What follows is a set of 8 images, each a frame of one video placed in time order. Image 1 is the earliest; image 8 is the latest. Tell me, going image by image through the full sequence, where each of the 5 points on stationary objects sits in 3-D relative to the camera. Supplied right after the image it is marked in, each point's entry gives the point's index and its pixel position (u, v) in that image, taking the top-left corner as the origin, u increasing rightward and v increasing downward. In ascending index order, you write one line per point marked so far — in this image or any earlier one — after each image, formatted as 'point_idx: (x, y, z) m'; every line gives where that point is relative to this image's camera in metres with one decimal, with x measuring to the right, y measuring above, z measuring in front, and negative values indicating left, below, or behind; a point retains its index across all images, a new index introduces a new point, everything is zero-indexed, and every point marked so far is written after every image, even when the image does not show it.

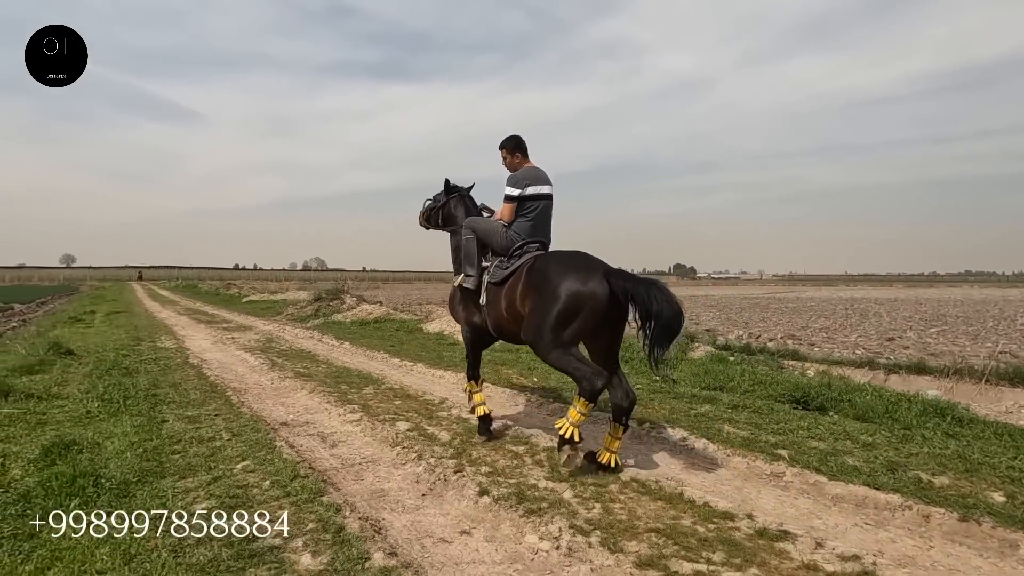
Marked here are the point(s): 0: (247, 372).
0: (-5.6, -1.8, +11.2) m
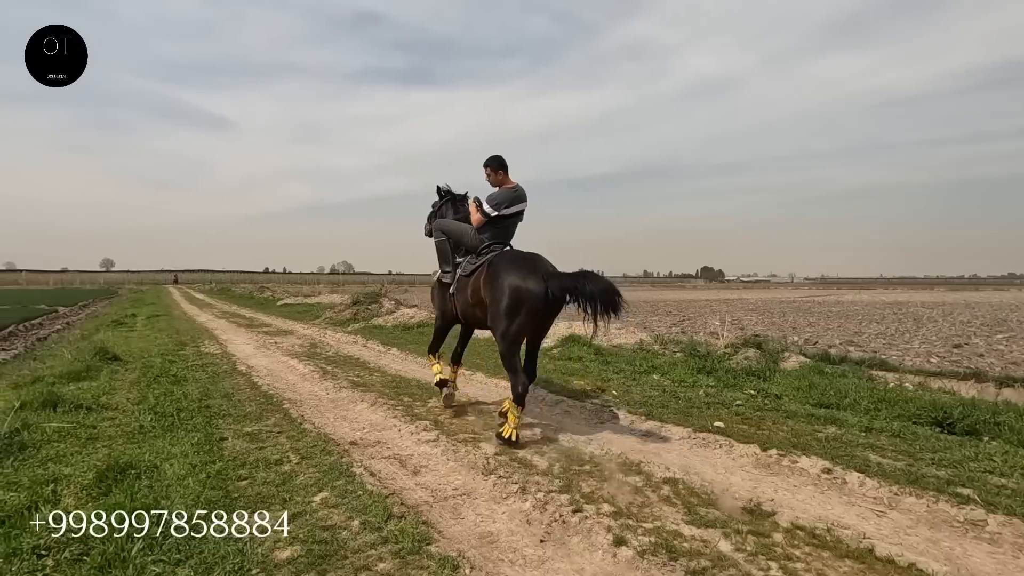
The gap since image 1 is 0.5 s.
0: (-4.2, -1.8, +10.6) m
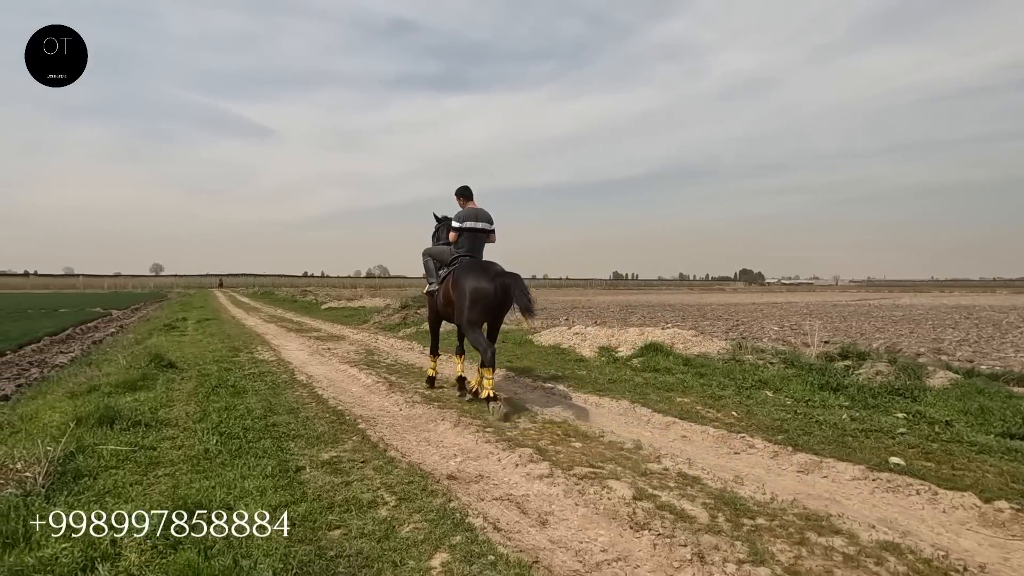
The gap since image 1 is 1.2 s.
0: (-2.7, -1.9, +9.7) m
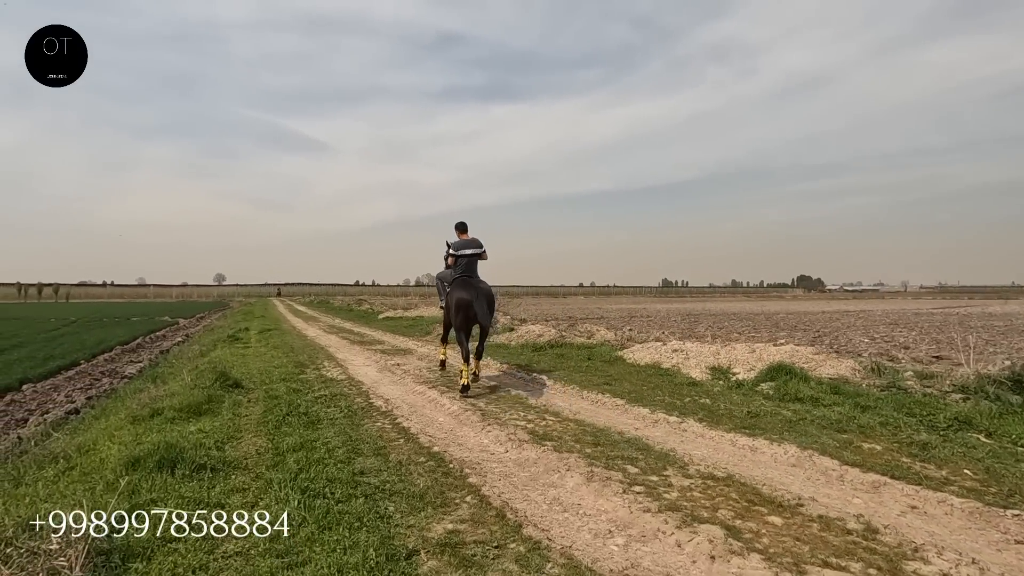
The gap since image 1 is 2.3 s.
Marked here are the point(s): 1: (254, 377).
0: (-0.9, -2.1, +8.2) m
1: (-6.1, -2.2, +12.7) m
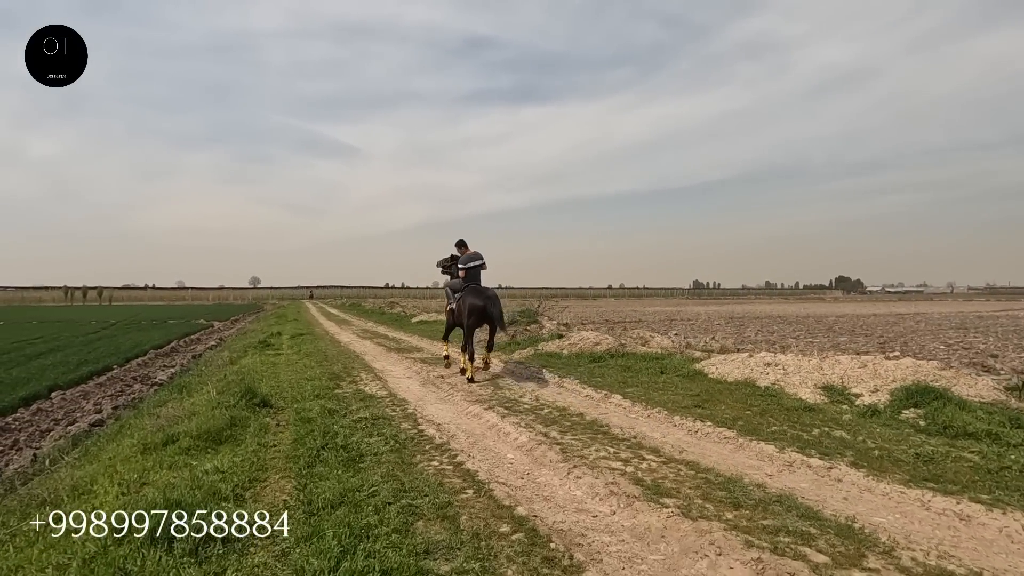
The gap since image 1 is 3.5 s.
0: (+0.2, -2.2, +6.5) m
1: (-4.8, -2.3, +11.3) m
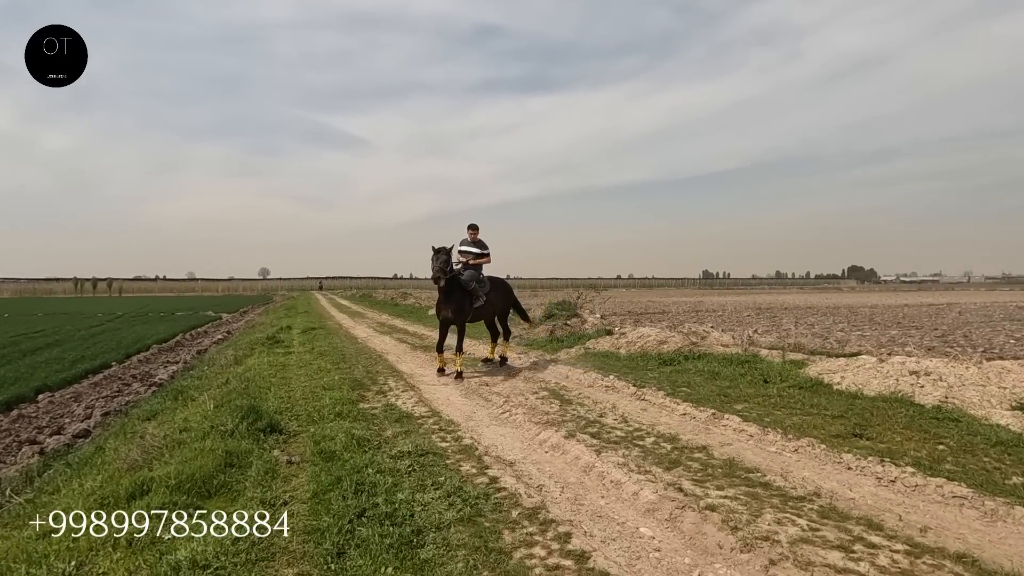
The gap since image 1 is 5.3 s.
0: (+1.4, -2.0, +4.0) m
1: (-3.5, -2.1, +8.9) m
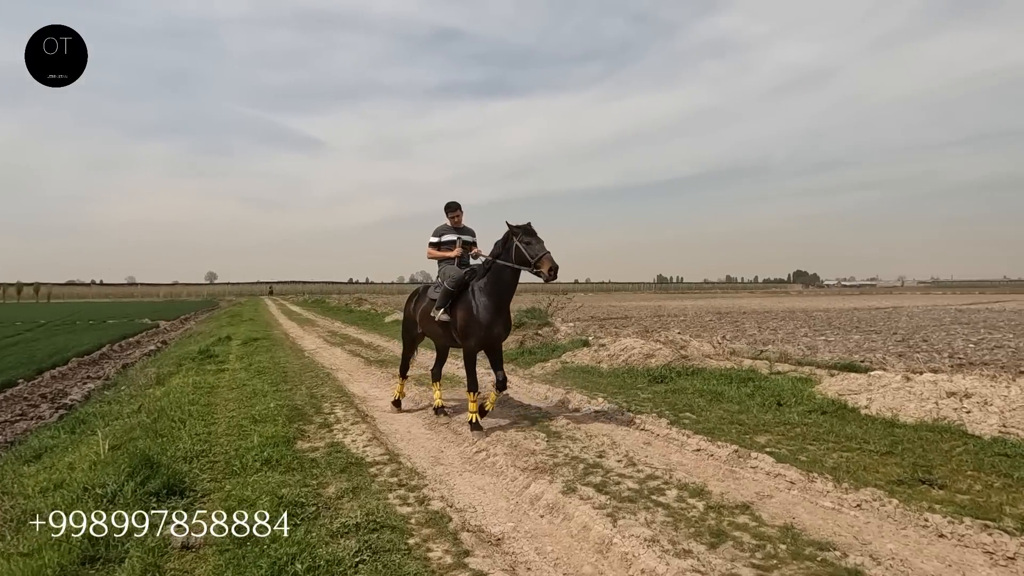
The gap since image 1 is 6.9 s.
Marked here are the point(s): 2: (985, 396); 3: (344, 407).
0: (+1.5, -2.1, +2.4) m
1: (-3.8, -2.2, +6.9) m
2: (+6.8, -1.6, +7.8) m
3: (-3.1, -2.2, +9.9) m
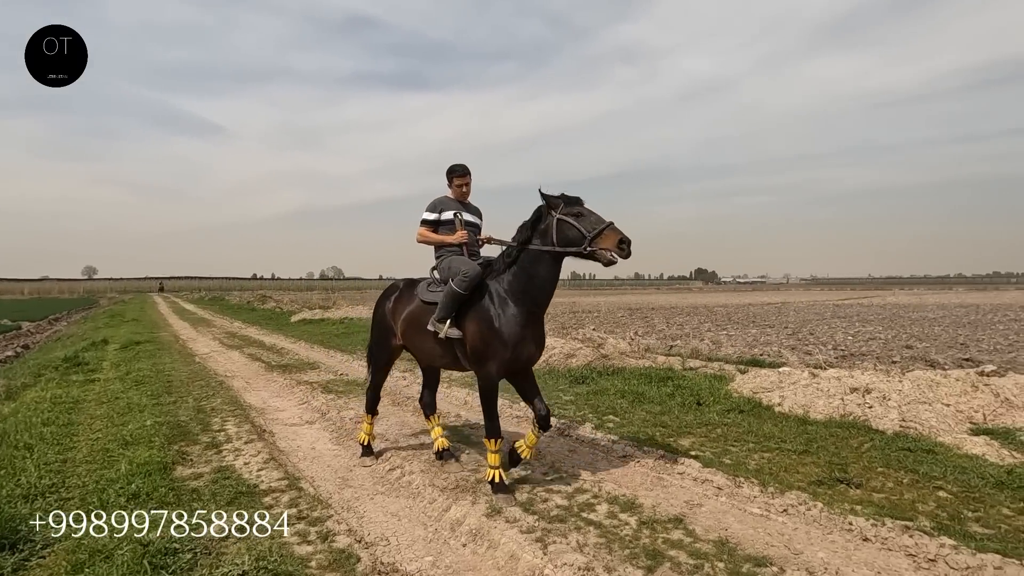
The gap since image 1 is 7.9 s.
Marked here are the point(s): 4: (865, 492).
0: (+1.2, -2.2, +2.1) m
1: (-4.7, -2.2, +5.7) m
2: (+5.6, -1.6, +8.2) m
3: (-4.5, -2.2, +8.8) m
4: (+3.6, -2.1, +5.5) m
